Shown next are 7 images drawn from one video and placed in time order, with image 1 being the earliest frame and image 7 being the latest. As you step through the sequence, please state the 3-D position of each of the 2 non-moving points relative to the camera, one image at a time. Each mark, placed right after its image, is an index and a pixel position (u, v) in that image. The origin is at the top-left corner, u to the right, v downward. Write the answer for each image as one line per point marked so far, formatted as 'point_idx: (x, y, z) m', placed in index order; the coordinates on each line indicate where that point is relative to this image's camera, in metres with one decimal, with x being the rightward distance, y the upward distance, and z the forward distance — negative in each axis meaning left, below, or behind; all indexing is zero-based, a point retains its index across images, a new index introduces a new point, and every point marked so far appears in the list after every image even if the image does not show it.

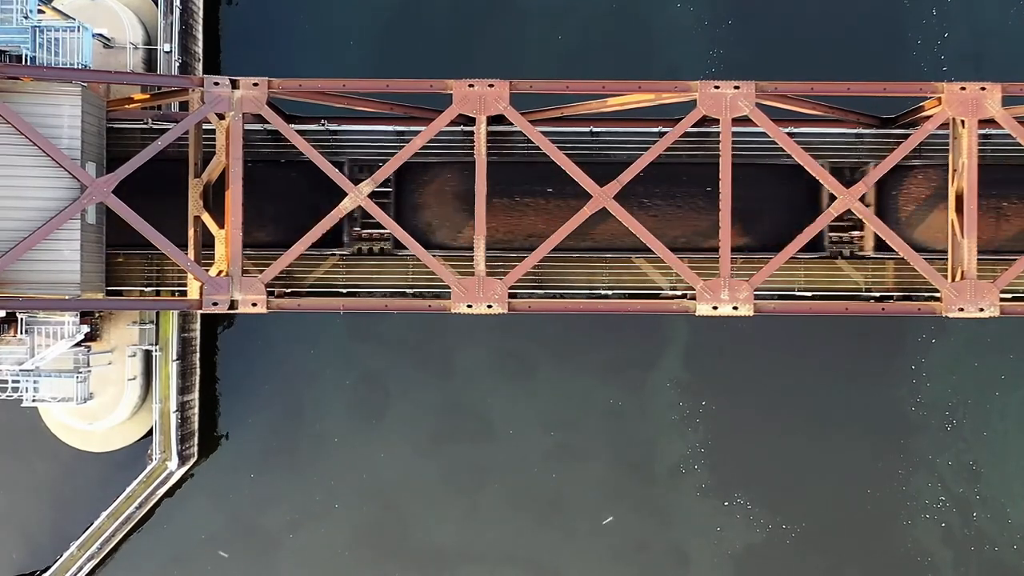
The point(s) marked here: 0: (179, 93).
0: (-5.8, +3.4, +12.1) m
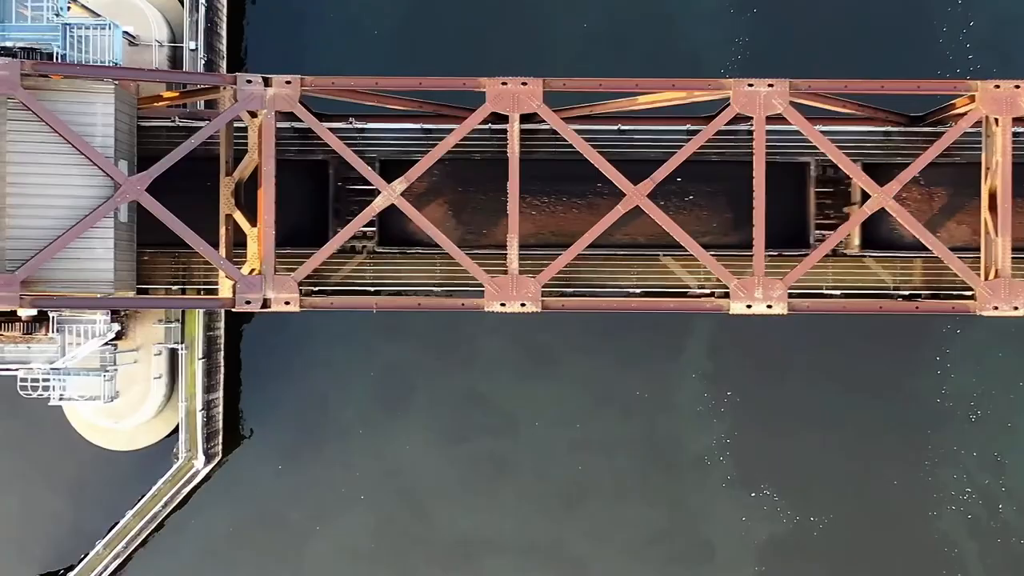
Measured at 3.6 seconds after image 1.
0: (-5.3, +3.4, +12.1) m
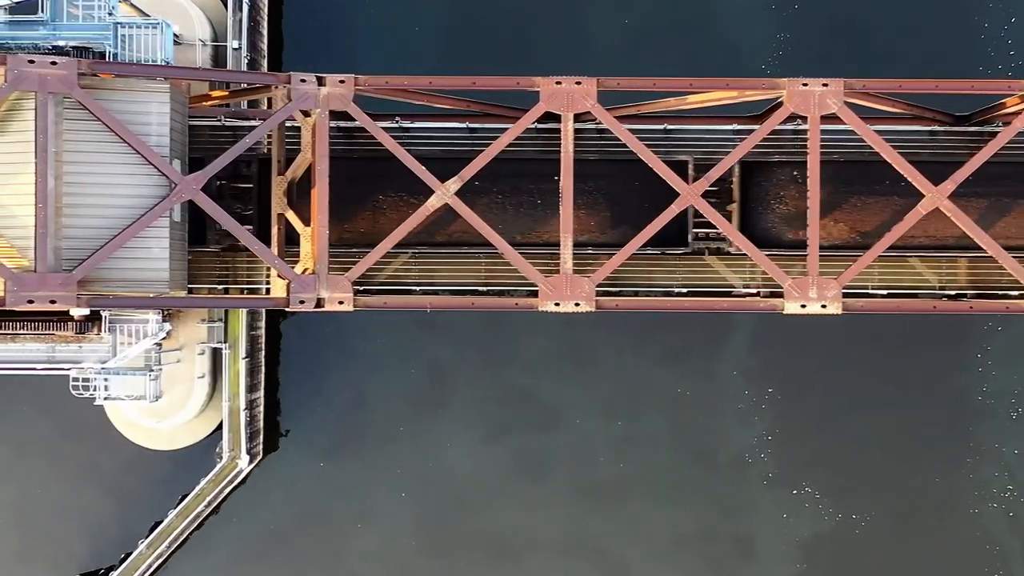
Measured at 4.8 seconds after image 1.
0: (-4.4, +3.4, +12.1) m
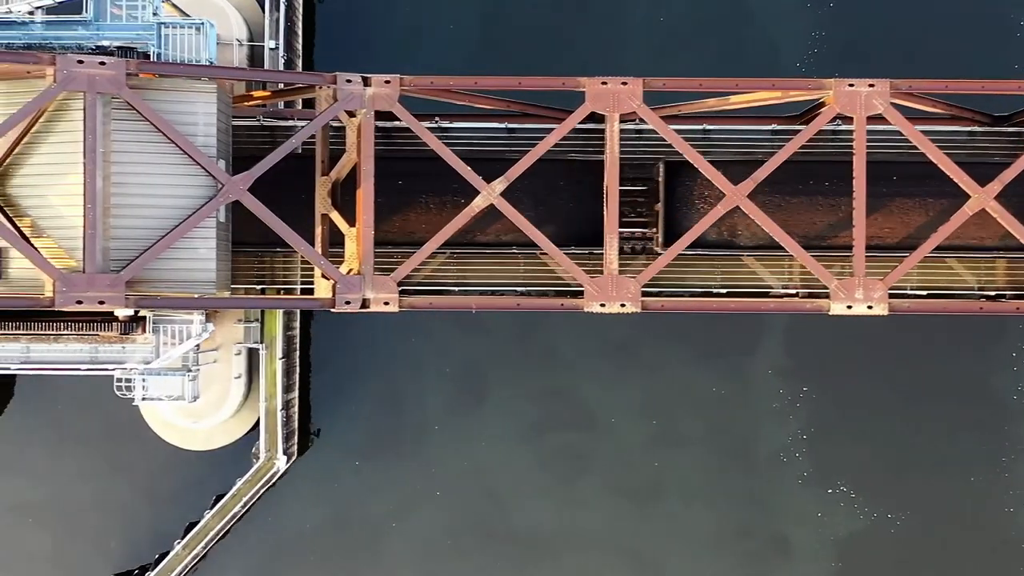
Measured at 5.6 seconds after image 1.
0: (-3.6, +3.4, +12.1) m
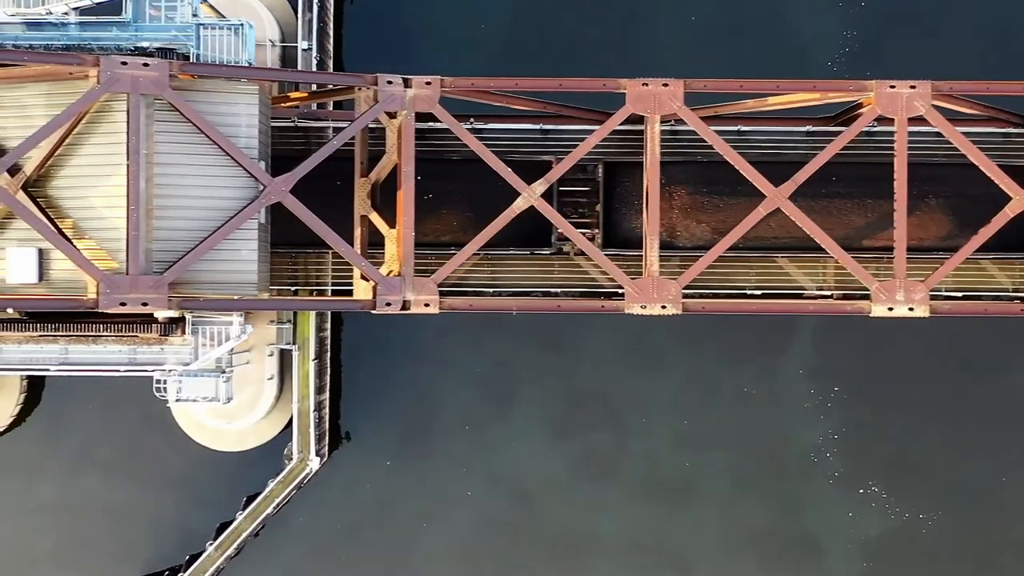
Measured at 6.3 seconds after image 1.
0: (-2.9, +3.4, +12.1) m
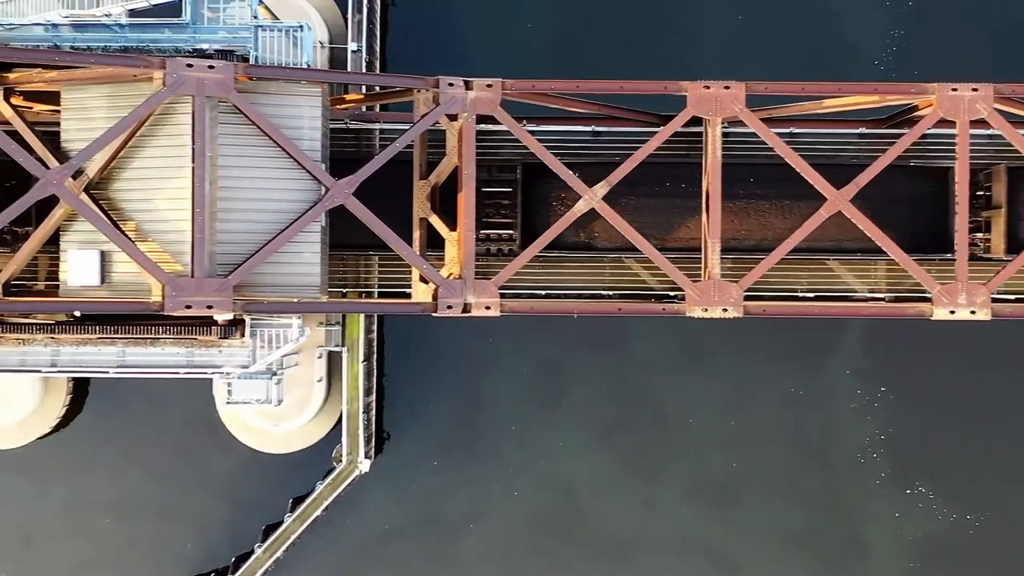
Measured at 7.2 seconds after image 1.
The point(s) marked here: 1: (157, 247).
0: (-1.9, +3.4, +12.0) m
1: (-5.7, +0.7, +11.2) m
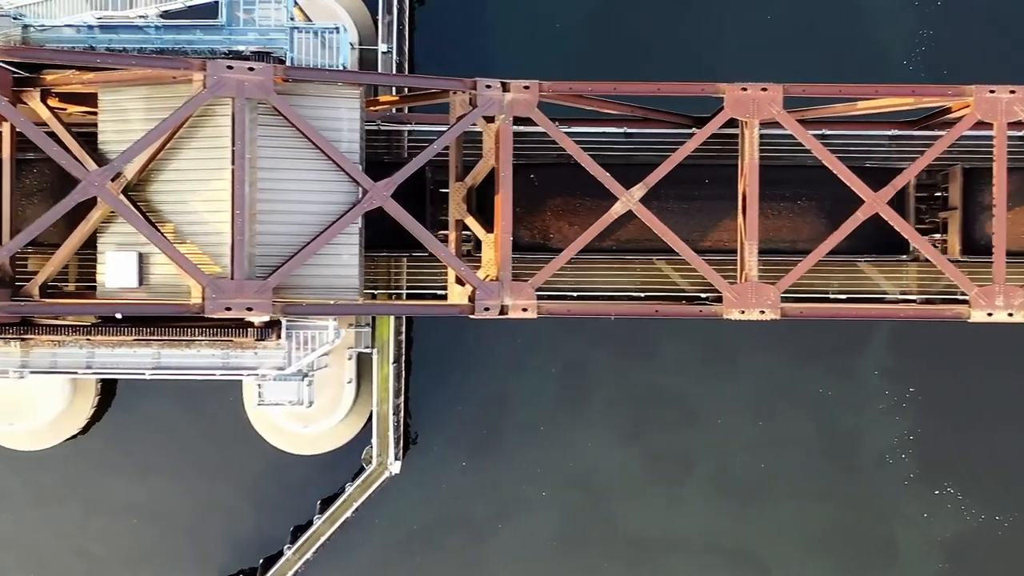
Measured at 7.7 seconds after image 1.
0: (-1.2, +3.3, +12.0) m
1: (-5.1, +0.6, +11.2) m
